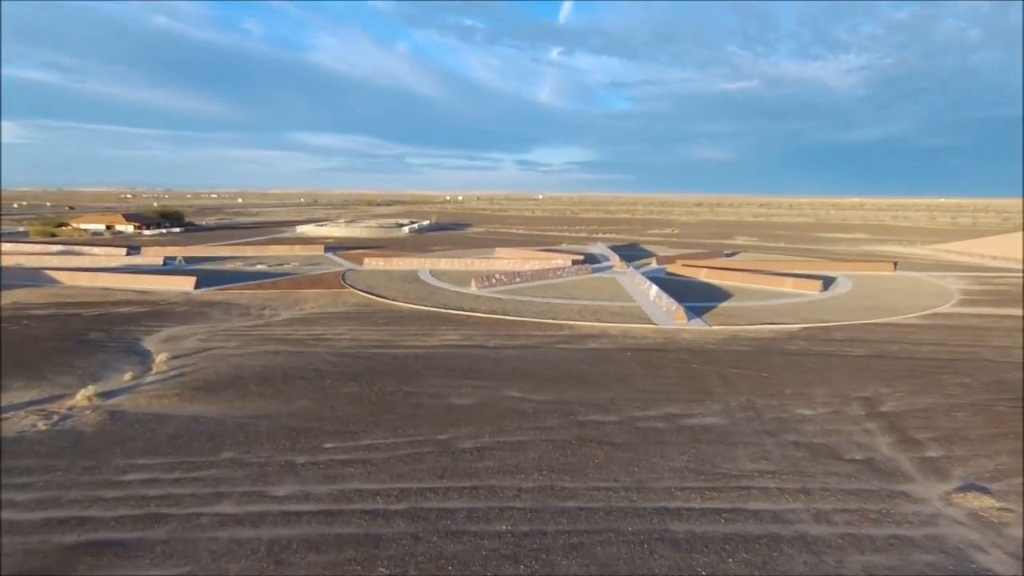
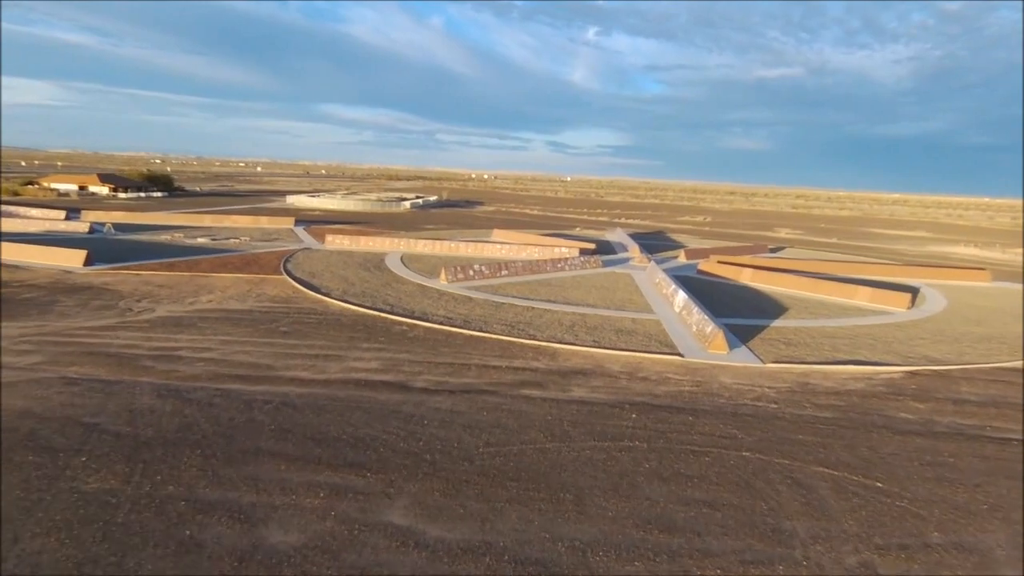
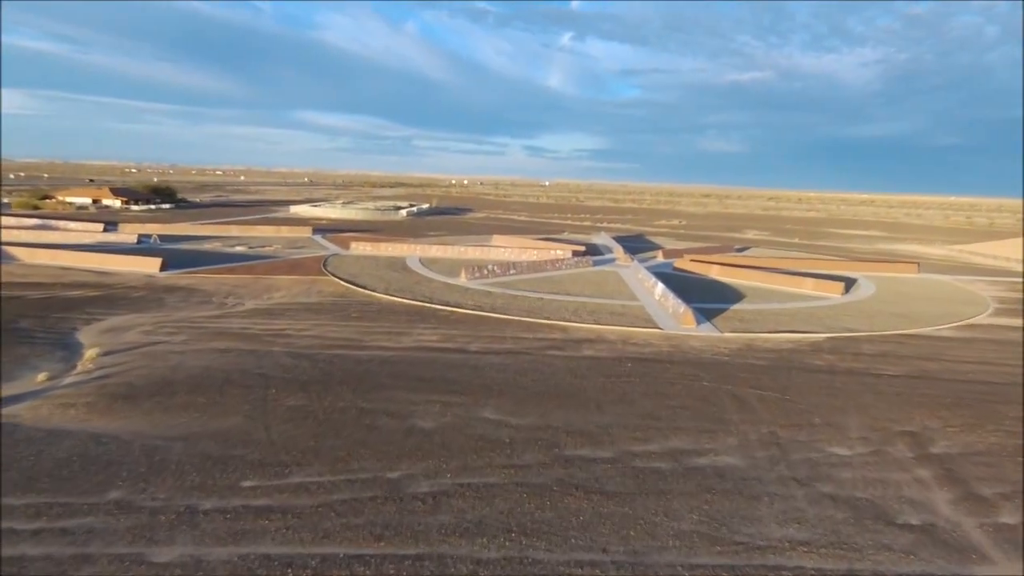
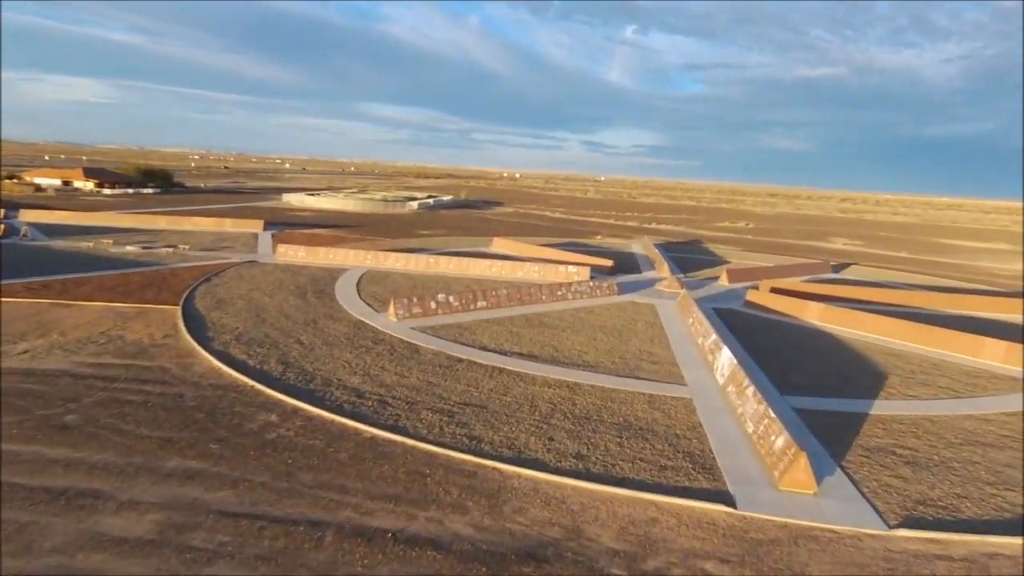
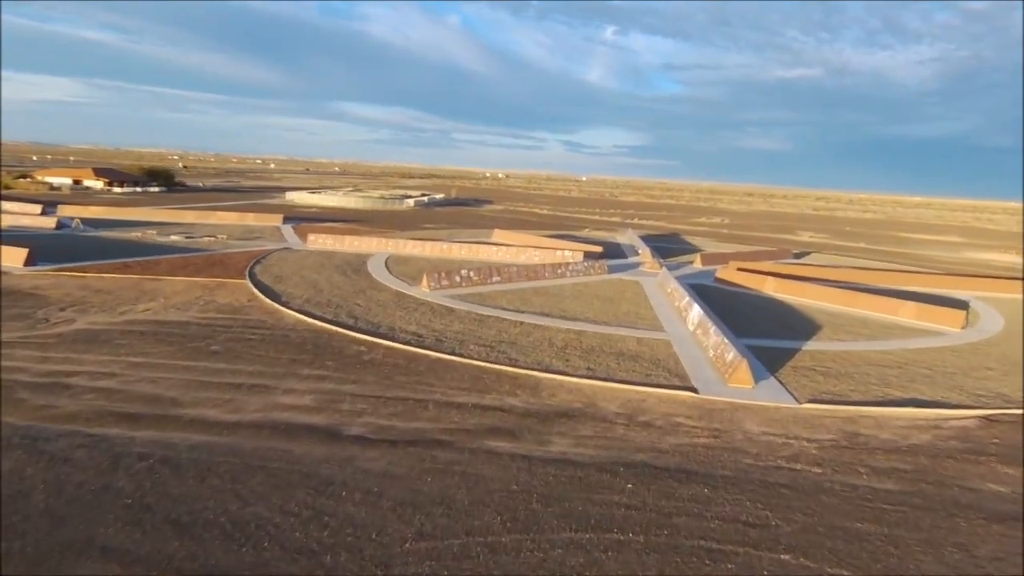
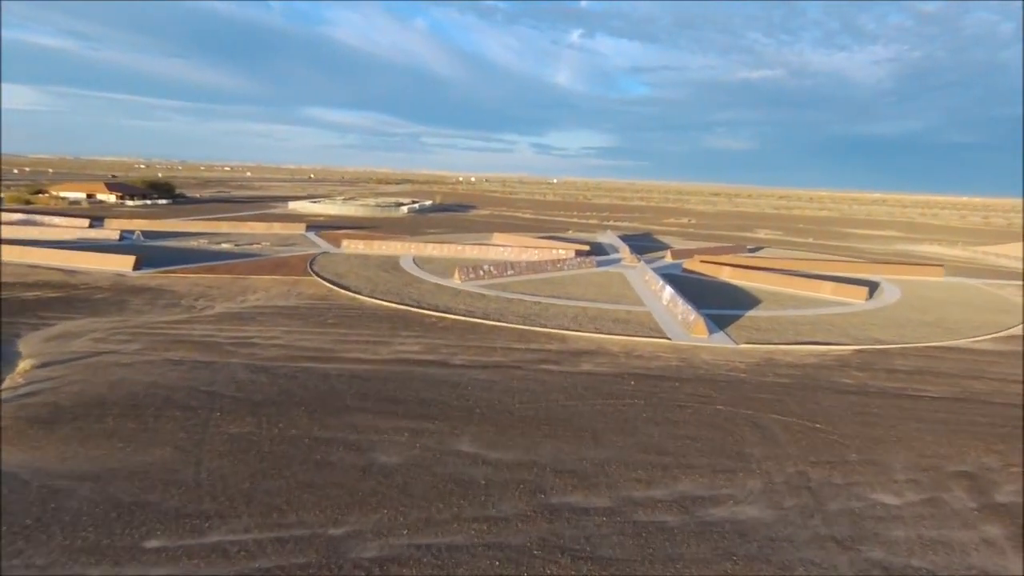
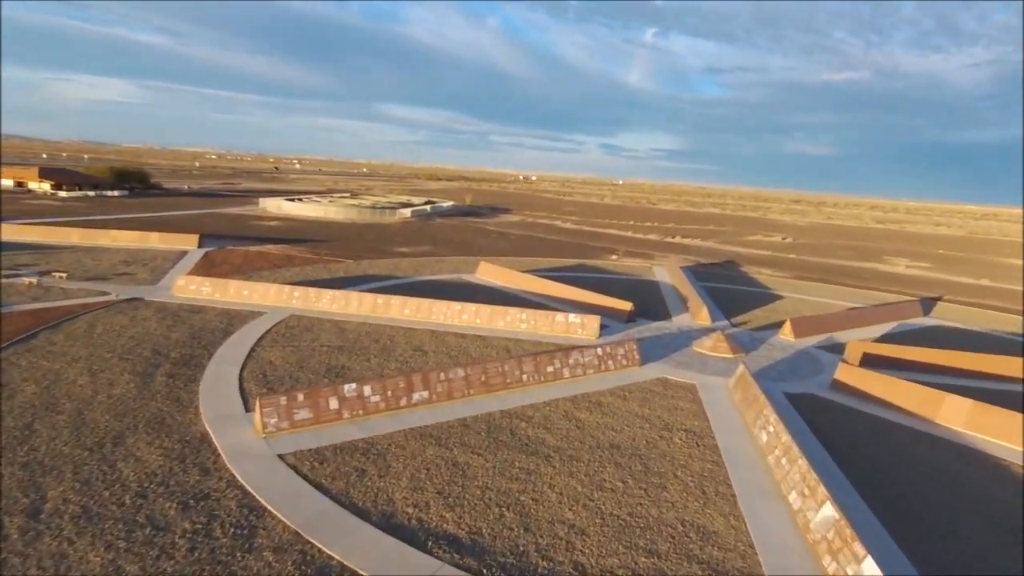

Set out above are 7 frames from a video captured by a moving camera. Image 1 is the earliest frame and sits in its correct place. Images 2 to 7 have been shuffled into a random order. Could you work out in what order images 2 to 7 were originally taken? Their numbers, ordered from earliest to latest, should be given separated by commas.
3, 6, 2, 5, 4, 7
